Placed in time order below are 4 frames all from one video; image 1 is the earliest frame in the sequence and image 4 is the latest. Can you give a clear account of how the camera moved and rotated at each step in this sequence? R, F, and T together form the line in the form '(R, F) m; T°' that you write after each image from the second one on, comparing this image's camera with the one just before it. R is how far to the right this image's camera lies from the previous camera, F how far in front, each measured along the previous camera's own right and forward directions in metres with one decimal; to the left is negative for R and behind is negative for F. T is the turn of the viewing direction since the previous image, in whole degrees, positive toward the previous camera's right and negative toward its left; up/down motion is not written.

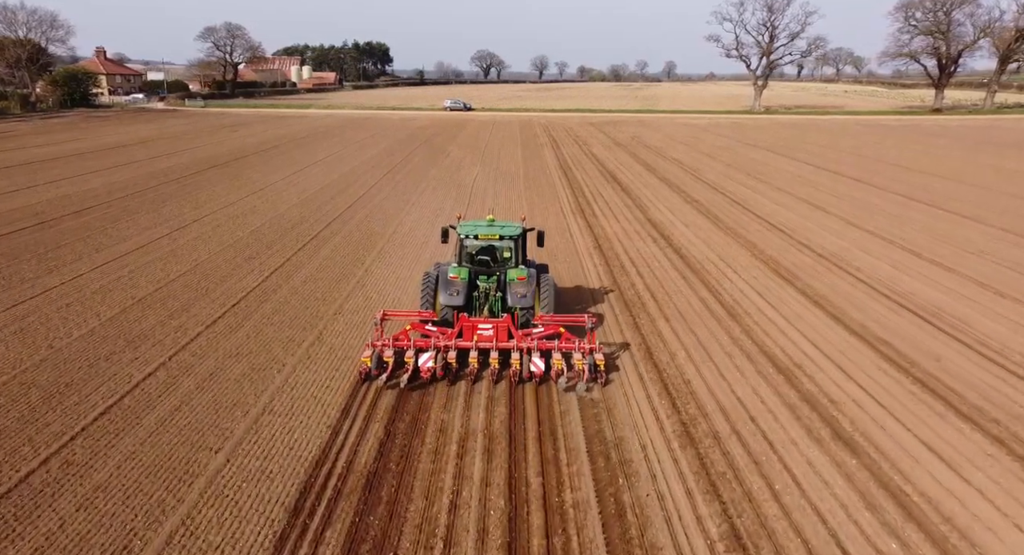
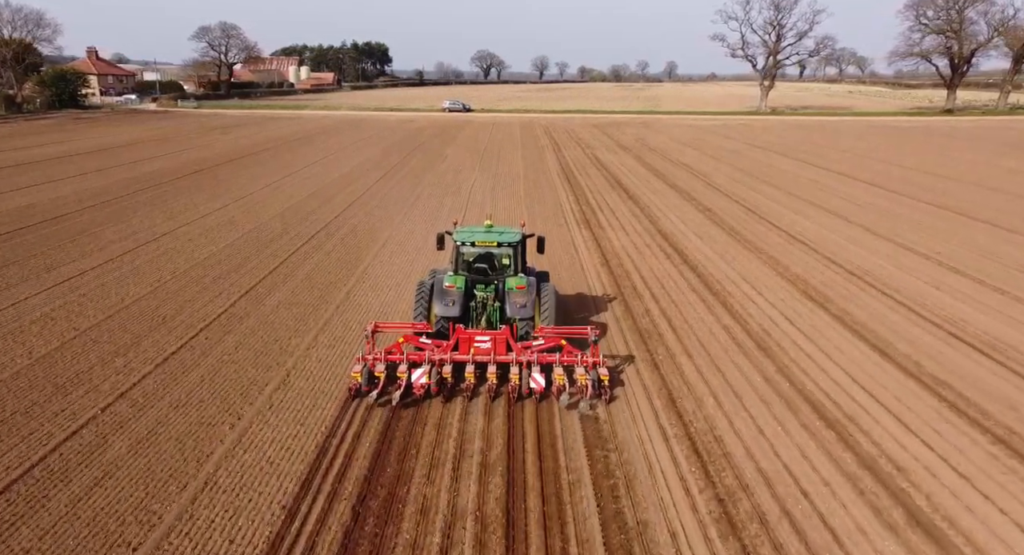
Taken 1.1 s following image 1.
(0.0, +1.2) m; 0°
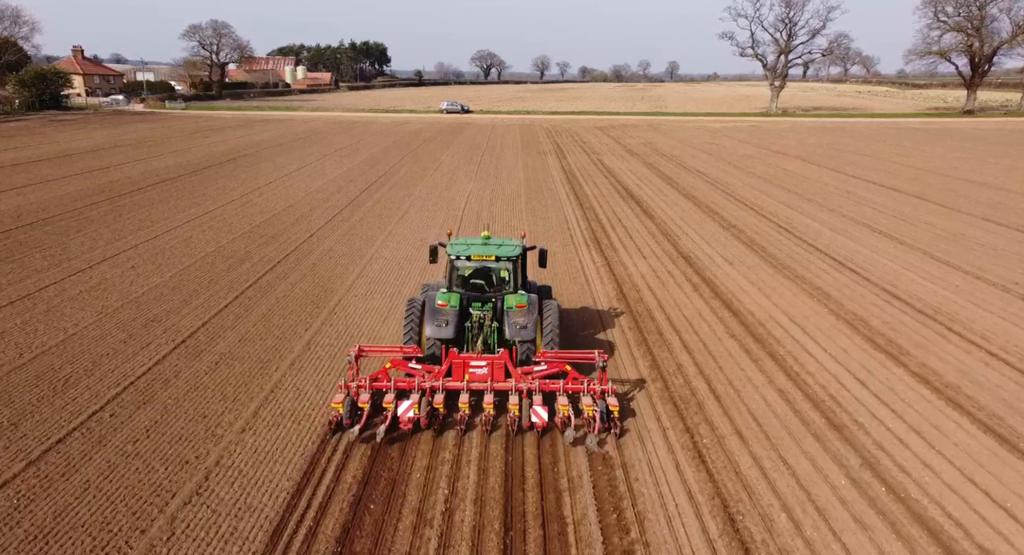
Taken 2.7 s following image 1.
(0.0, +1.9) m; 0°
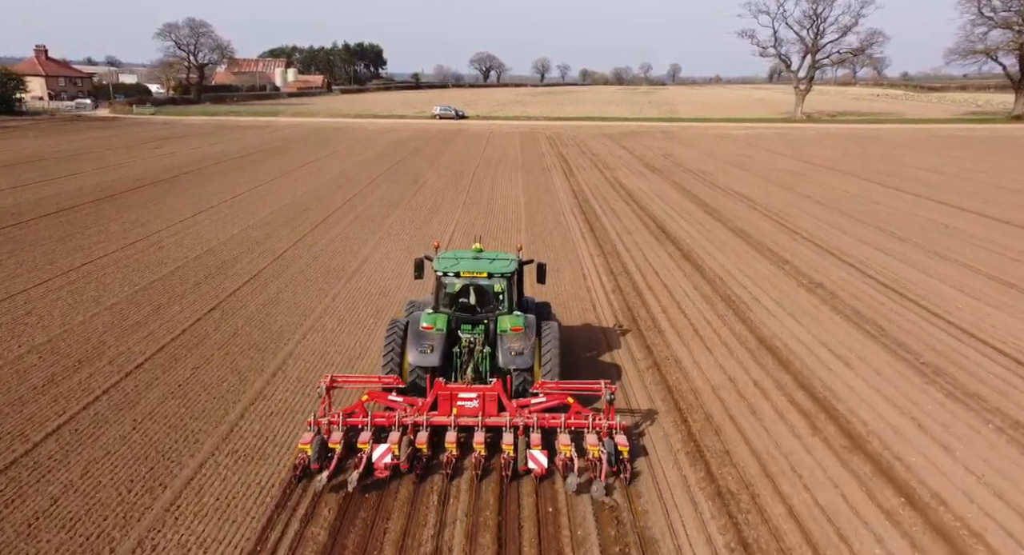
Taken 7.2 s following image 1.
(+0.1, +4.3) m; 0°
